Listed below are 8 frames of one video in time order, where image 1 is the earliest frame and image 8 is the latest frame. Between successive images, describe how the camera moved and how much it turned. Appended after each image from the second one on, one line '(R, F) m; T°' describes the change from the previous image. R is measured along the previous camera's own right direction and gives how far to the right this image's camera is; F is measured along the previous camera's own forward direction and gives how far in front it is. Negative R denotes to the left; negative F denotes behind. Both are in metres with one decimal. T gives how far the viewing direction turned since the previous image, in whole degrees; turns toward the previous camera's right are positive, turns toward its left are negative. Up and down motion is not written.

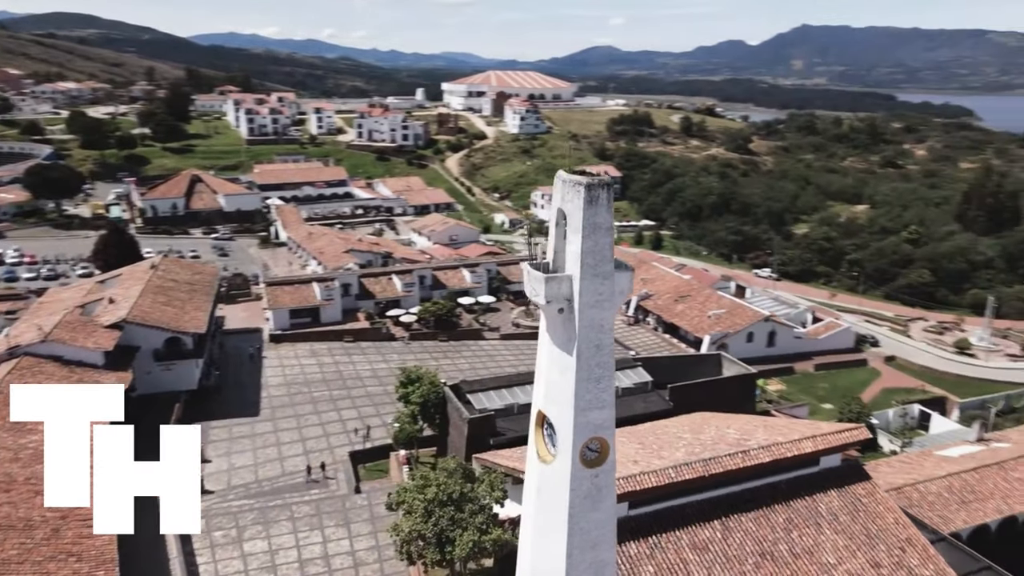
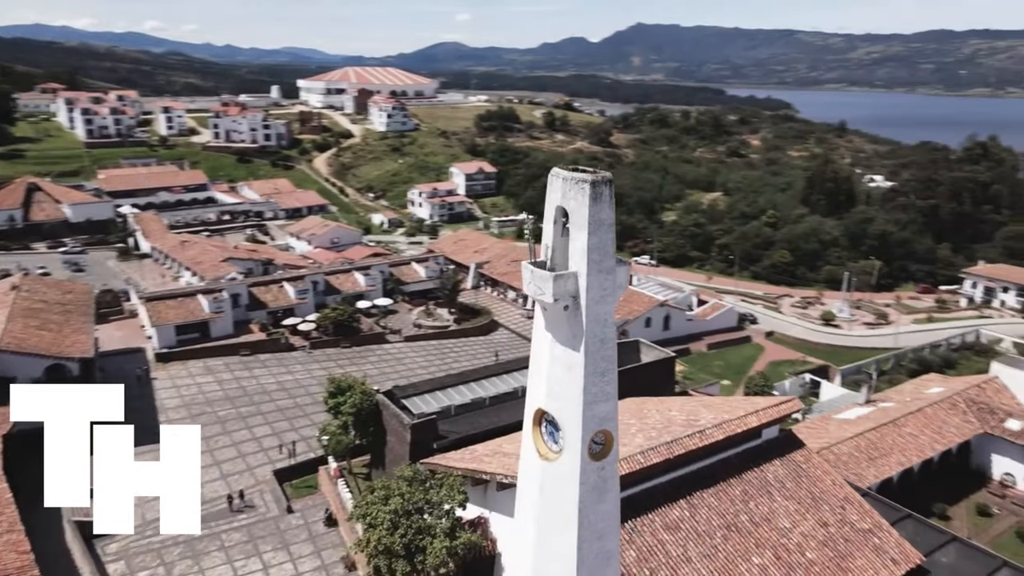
(-1.9, +0.3) m; +10°
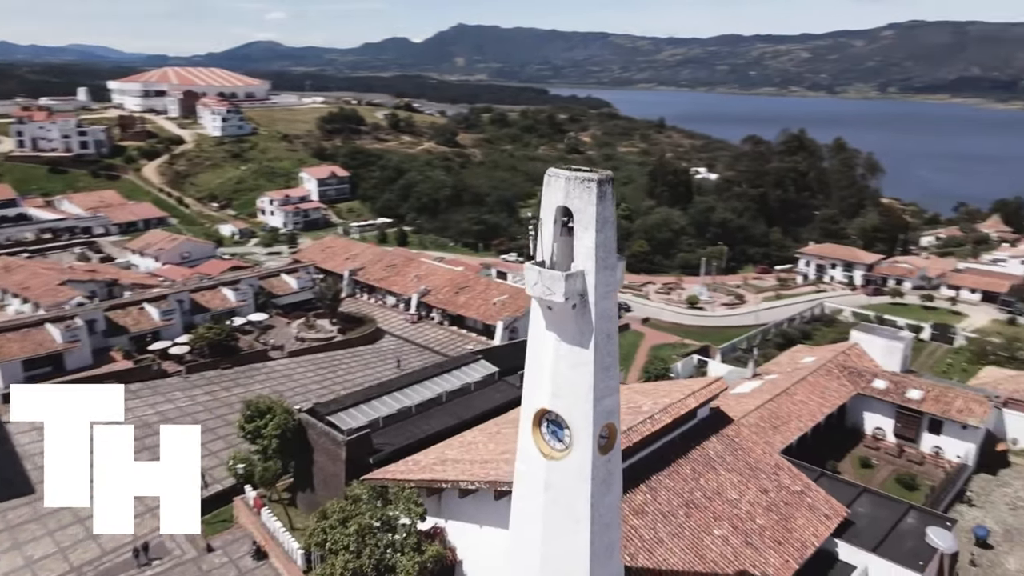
(-2.3, +0.3) m; +12°
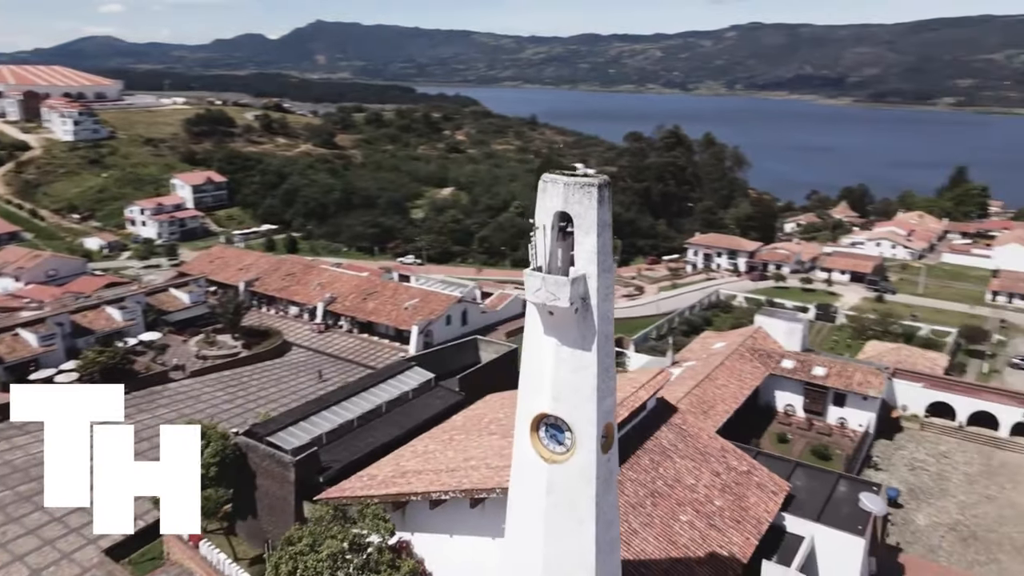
(-1.7, +0.2) m; +9°
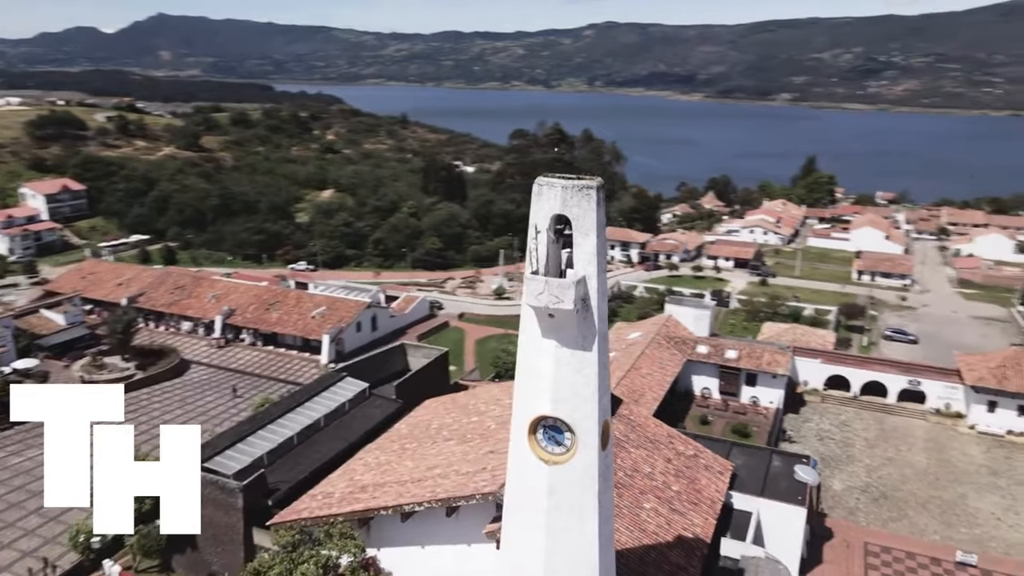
(-1.8, +0.2) m; +10°
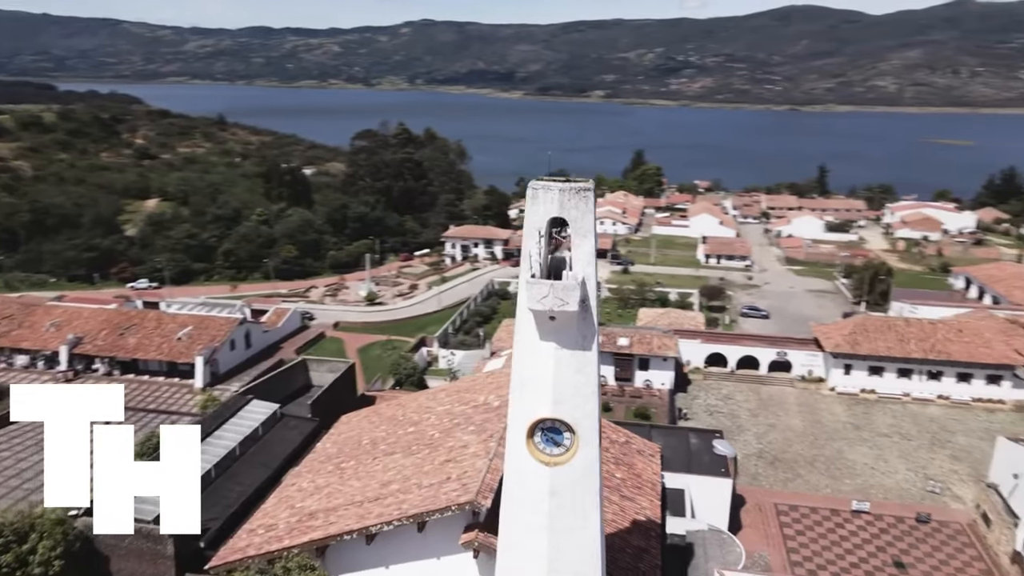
(-2.3, +0.4) m; +13°
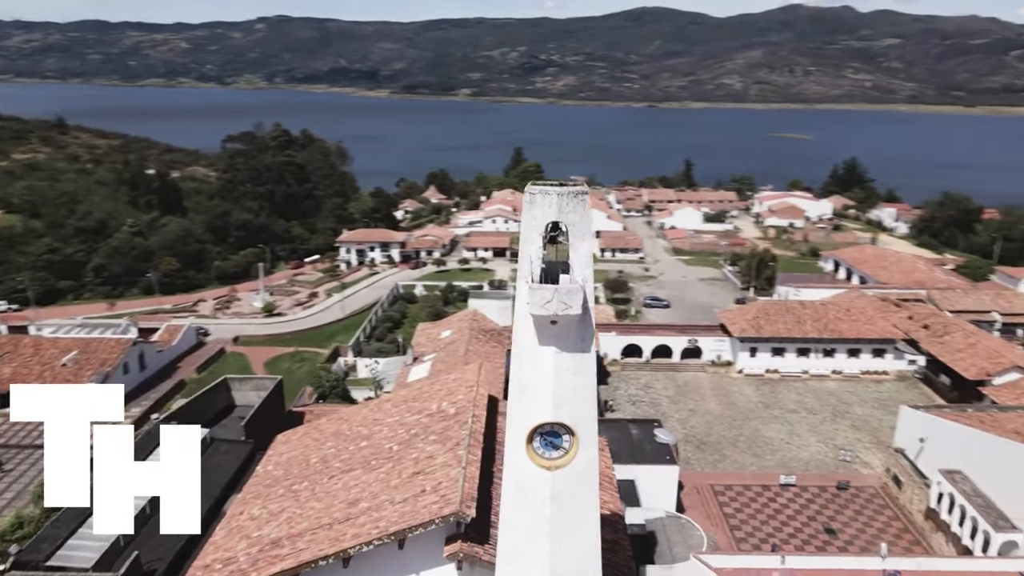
(-1.8, +0.2) m; +9°
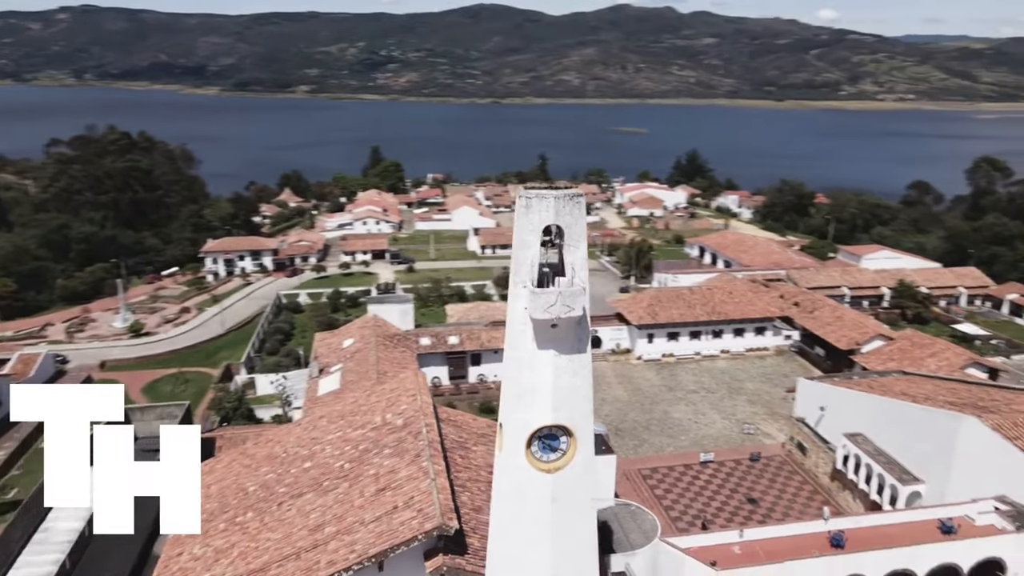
(-2.0, +0.3) m; +11°
